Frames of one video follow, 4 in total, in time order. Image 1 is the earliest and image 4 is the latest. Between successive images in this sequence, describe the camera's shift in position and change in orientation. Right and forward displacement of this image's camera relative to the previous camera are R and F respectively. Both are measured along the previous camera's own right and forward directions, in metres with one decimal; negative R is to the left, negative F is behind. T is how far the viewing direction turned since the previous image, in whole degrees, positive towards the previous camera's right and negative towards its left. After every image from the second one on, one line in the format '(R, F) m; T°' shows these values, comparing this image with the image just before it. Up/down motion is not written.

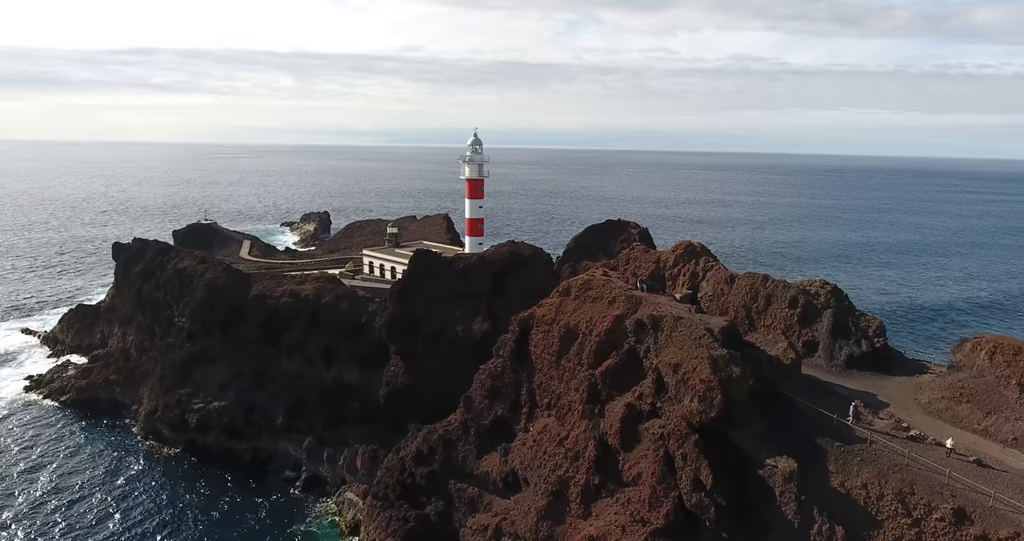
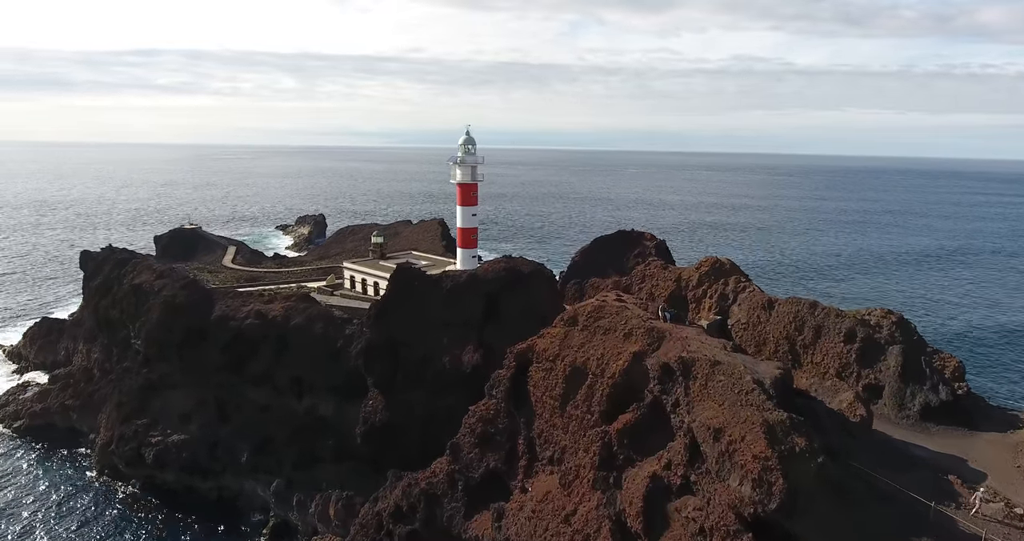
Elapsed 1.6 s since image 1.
(+0.2, +4.8) m; 0°
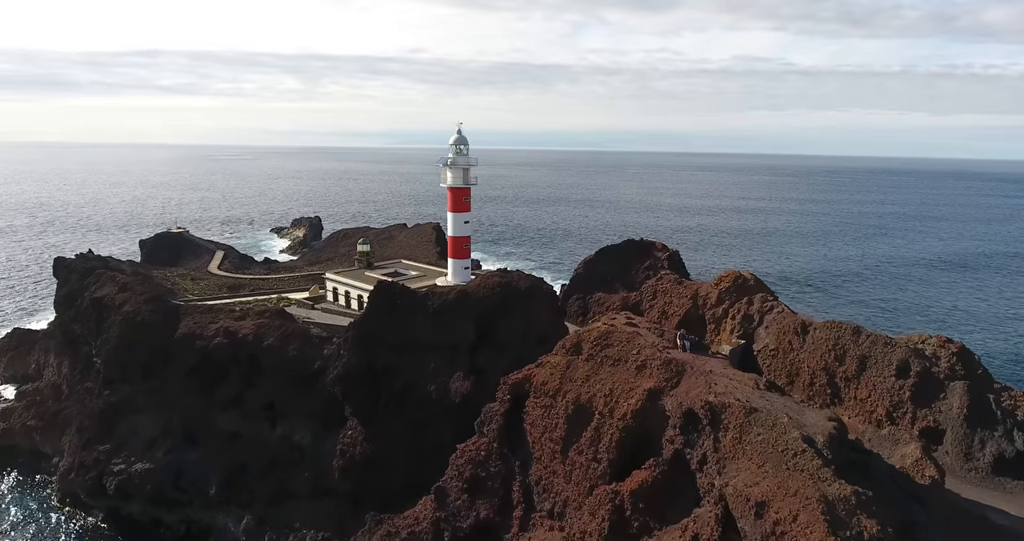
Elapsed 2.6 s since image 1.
(+0.2, +3.3) m; 0°
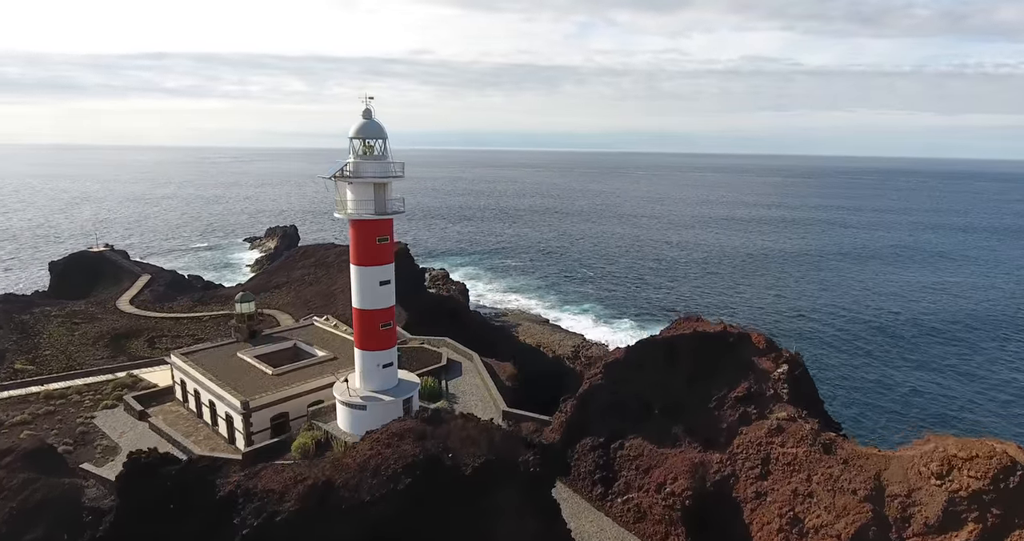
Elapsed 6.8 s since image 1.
(+1.1, +14.9) m; 0°
